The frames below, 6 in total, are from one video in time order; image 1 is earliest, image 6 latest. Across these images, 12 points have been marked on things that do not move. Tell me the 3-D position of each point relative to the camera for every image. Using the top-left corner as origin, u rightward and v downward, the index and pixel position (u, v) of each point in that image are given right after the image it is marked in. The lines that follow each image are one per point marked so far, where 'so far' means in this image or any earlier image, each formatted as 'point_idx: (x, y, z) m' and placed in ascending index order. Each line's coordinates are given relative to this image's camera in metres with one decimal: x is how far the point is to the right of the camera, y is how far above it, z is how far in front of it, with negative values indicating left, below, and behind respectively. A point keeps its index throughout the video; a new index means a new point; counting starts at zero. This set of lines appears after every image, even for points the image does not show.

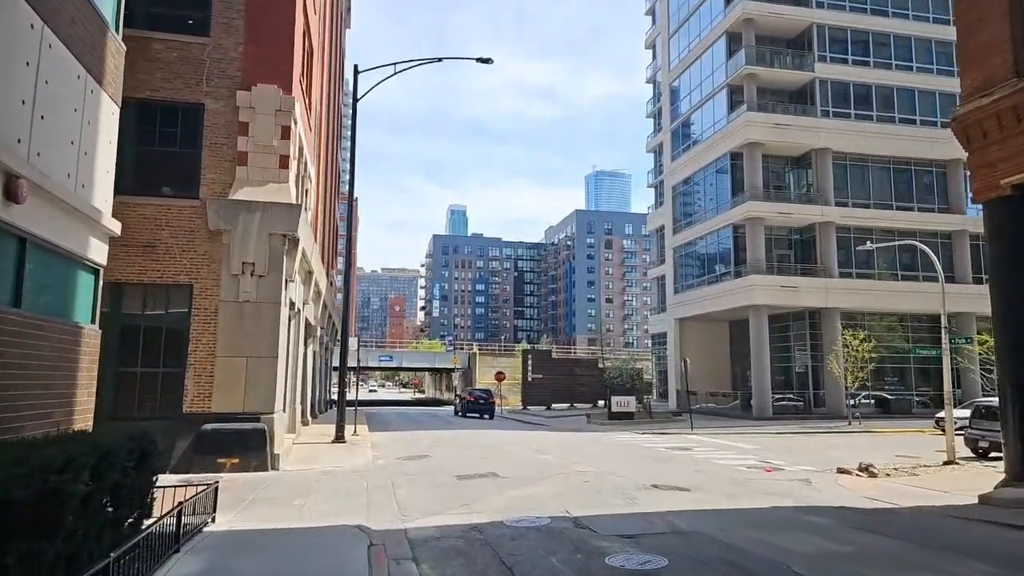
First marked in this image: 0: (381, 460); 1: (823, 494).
0: (-3.2, -4.3, +16.8) m
1: (+5.9, -3.9, +12.8) m
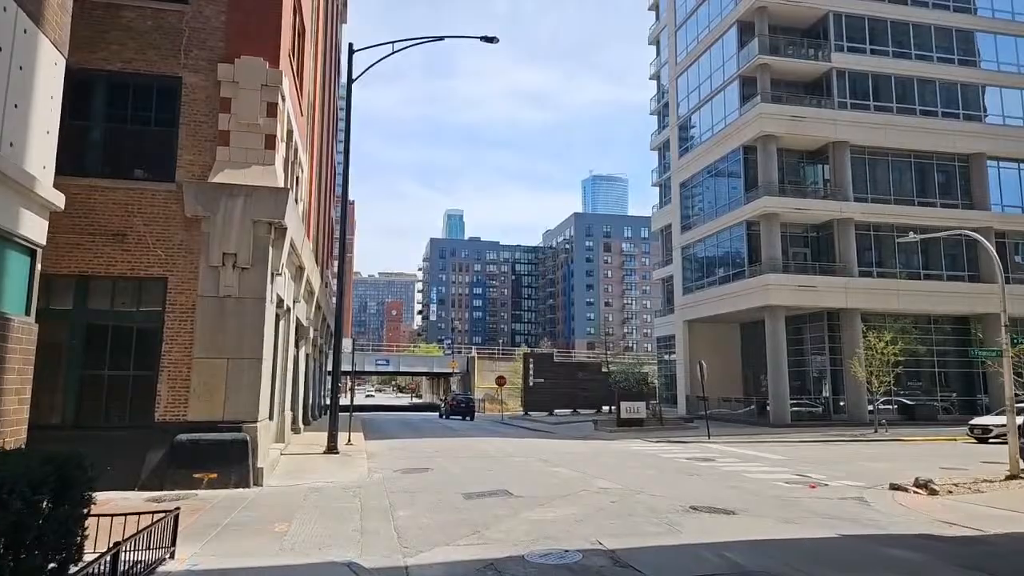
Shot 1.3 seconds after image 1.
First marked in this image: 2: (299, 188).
0: (-3.0, -4.1, +15.1) m
1: (+6.2, -3.8, +11.2) m
2: (-6.1, +2.9, +19.5) m
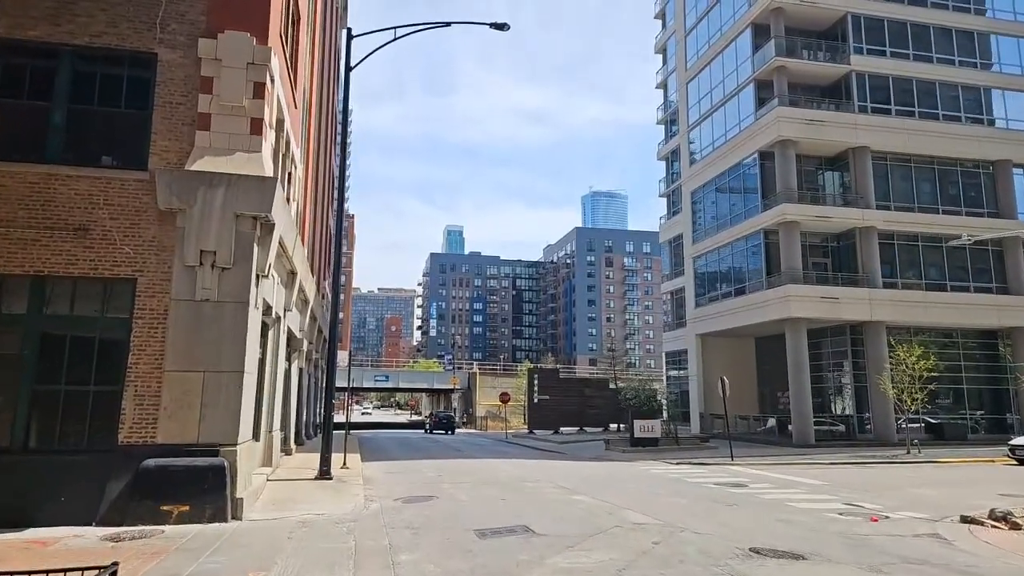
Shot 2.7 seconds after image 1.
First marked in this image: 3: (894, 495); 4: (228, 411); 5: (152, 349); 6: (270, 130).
0: (-2.6, -4.2, +13.3) m
1: (+6.5, -3.8, +9.4) m
2: (-5.8, +2.7, +17.8) m
3: (+9.3, -5.1, +16.6) m
4: (-4.9, -2.1, +11.7) m
5: (-6.2, -1.0, +11.7) m
6: (-4.8, +3.2, +13.6) m
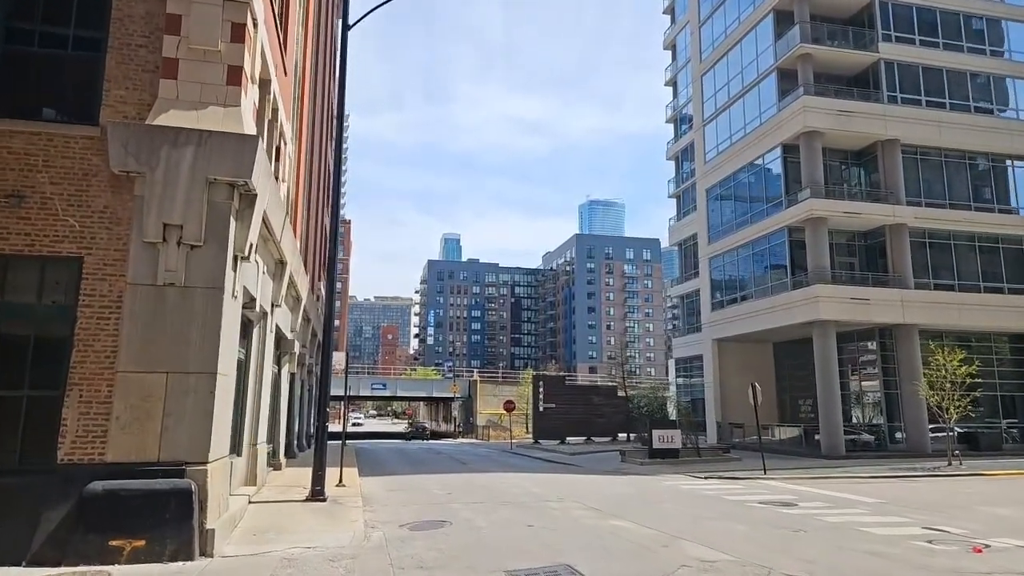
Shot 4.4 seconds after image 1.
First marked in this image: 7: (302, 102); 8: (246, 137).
0: (-2.2, -4.0, +11.0) m
1: (+7.0, -3.5, +7.2) m
2: (-5.3, +2.9, +15.7) m
3: (+9.8, -4.9, +14.5) m
4: (-4.4, -1.9, +9.5) m
5: (-5.7, -0.8, +9.4) m
6: (-4.4, +3.4, +11.5) m
7: (-5.9, +5.3, +19.2) m
8: (-3.9, +2.2, +10.0) m
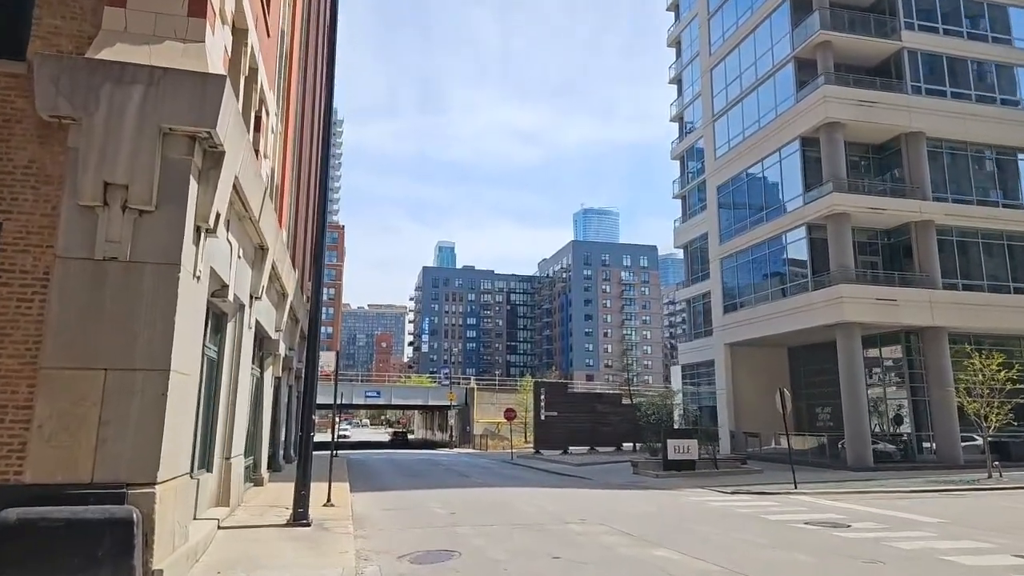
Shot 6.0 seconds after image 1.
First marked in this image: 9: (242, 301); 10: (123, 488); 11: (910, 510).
0: (-1.9, -3.7, +9.0) m
1: (+7.4, -3.2, +5.3) m
2: (-5.0, +3.1, +13.7) m
3: (+10.1, -4.7, +12.5) m
4: (-4.1, -1.6, +7.5) m
5: (-5.3, -0.5, +7.4) m
6: (-4.0, +3.7, +9.5) m
7: (-5.7, +5.4, +17.3) m
8: (-3.6, +2.5, +8.0) m
9: (-5.1, -0.2, +12.9) m
10: (-4.2, -2.2, +7.4) m
11: (+10.0, -5.5, +16.9) m
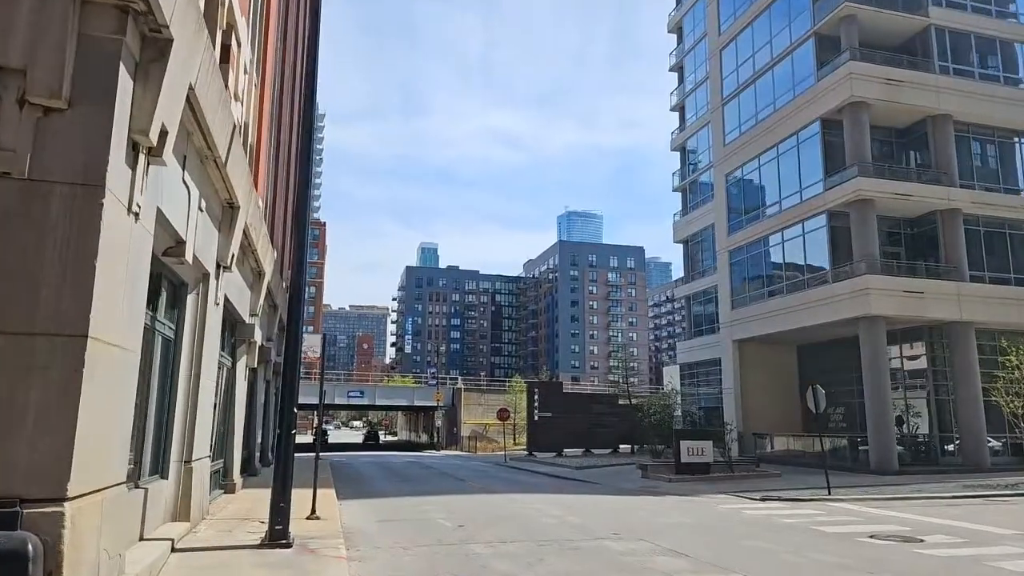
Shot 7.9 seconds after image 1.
0: (-1.4, -3.2, +6.7) m
1: (+7.9, -2.7, +3.2) m
2: (-4.6, +3.6, +11.4) m
3: (+10.5, -4.2, +10.5) m
4: (-3.6, -1.0, +5.2) m
5: (-4.8, +0.1, +5.1) m
6: (-3.5, +4.2, +7.2) m
7: (-5.3, +6.0, +14.9) m
8: (-3.0, +3.0, +5.7) m
9: (-4.7, +0.3, +10.6) m
10: (-3.7, -1.6, +5.0) m
11: (+10.2, -5.1, +15.0) m
